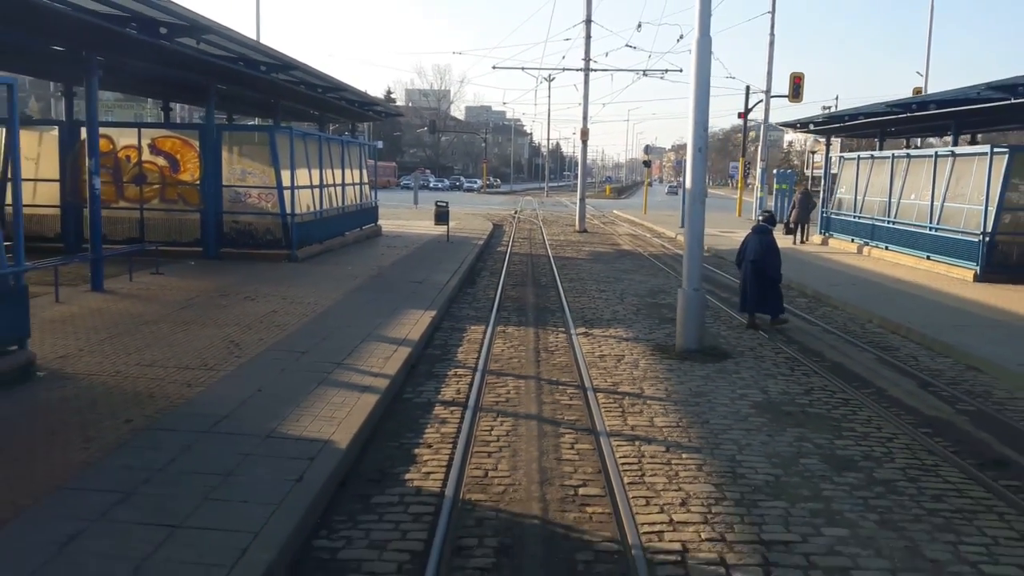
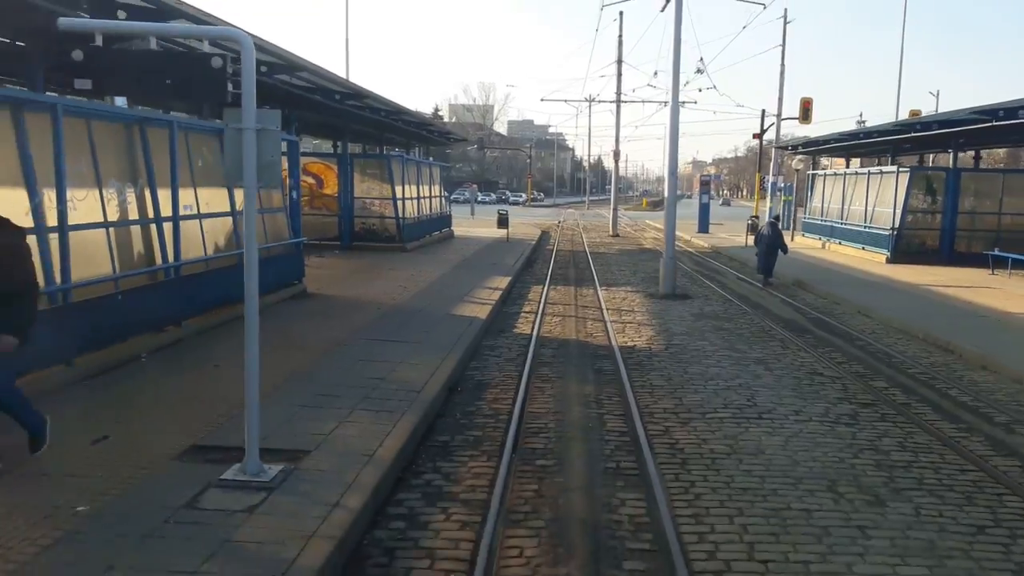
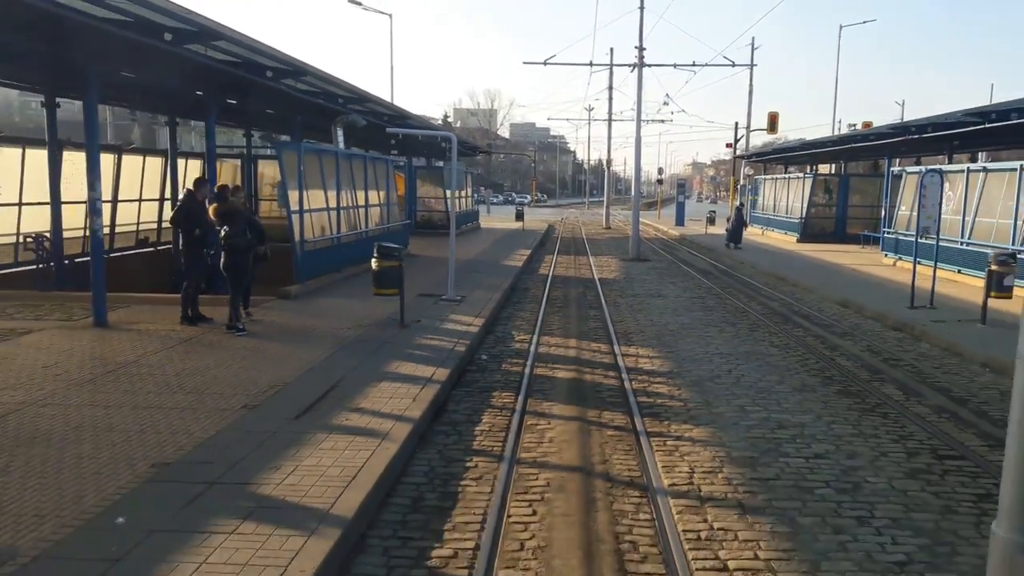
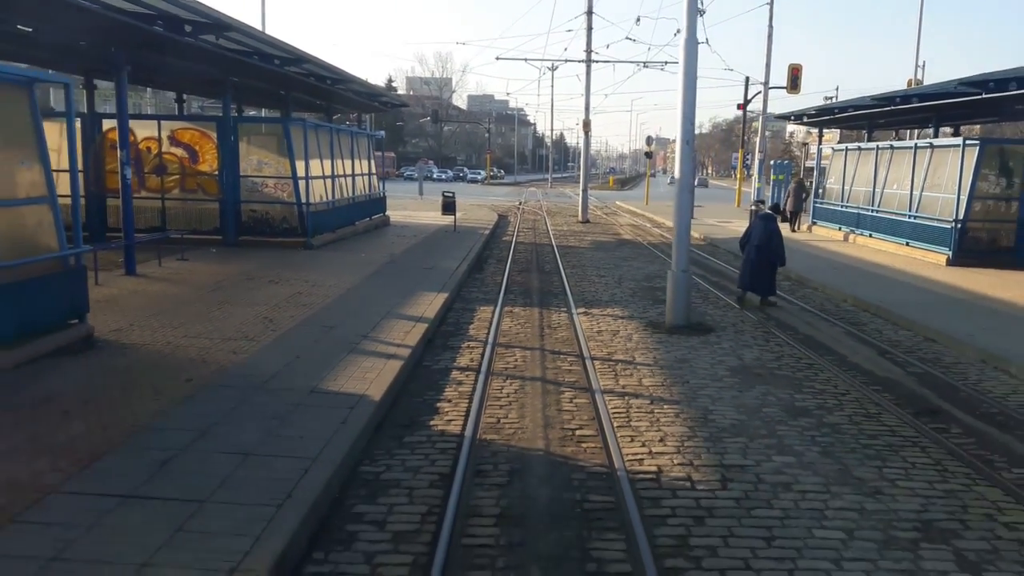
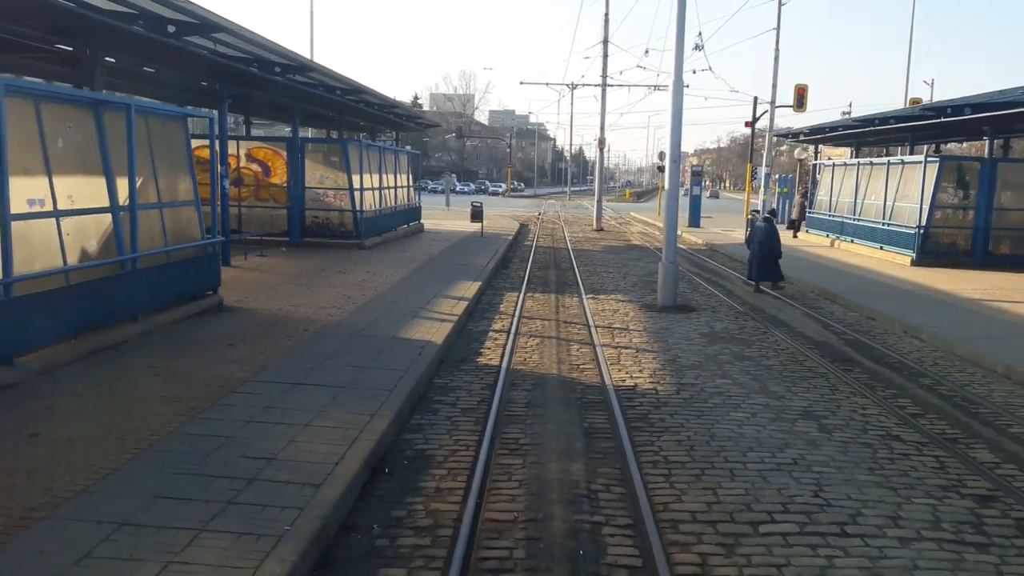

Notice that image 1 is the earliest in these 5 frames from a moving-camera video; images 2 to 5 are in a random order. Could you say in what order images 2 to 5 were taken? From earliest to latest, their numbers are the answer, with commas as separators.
4, 5, 2, 3
